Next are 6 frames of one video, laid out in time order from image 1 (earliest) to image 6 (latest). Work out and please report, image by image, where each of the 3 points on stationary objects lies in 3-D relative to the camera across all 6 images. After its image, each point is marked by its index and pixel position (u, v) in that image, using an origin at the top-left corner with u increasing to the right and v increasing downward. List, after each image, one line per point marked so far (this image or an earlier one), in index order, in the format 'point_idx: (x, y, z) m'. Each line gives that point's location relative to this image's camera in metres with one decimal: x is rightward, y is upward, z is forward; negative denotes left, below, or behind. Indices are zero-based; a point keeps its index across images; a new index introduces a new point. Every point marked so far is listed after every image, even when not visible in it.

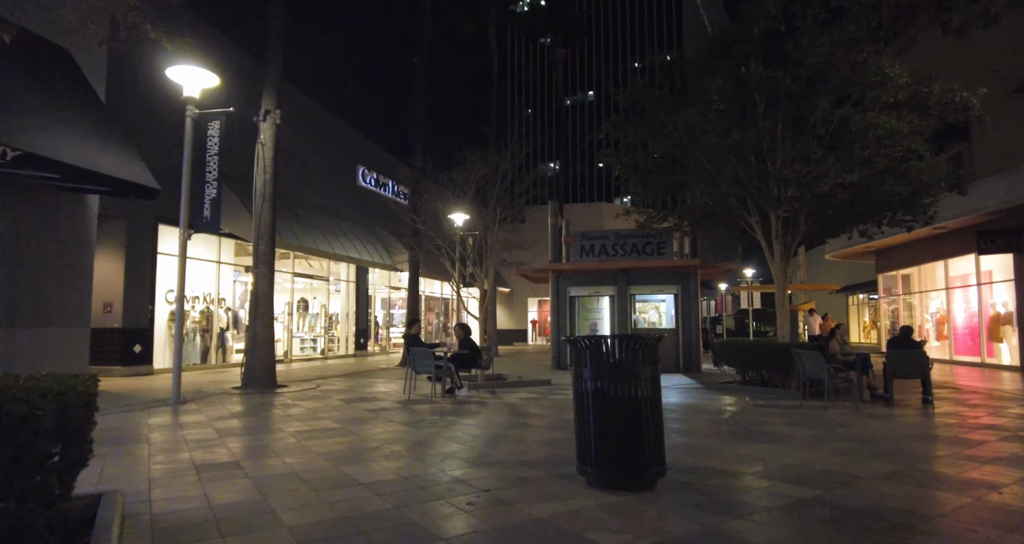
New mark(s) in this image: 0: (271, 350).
0: (-5.3, -1.7, +12.1) m
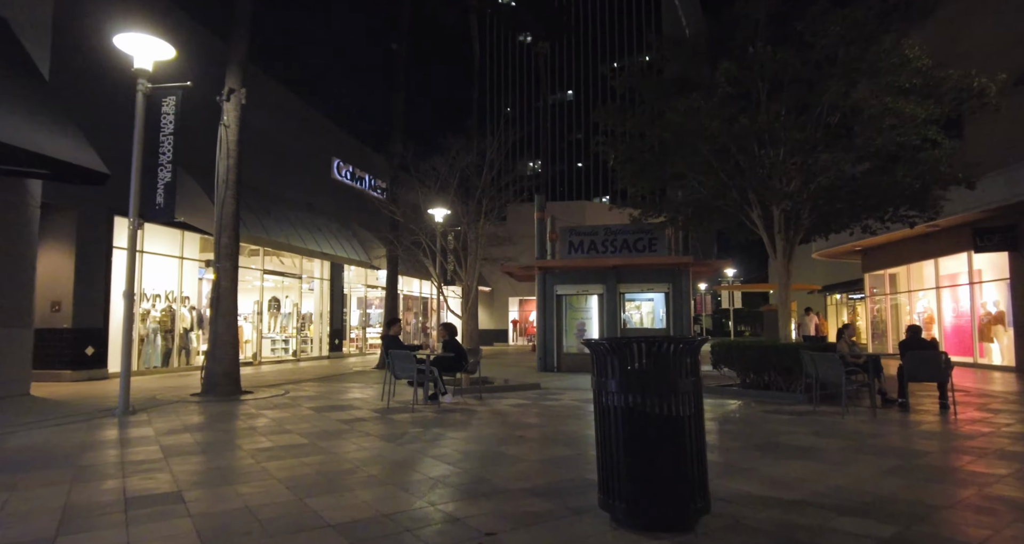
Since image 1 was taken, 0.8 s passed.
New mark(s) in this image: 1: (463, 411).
0: (-5.5, -1.6, +11.0) m
1: (-0.8, -2.3, +9.3) m
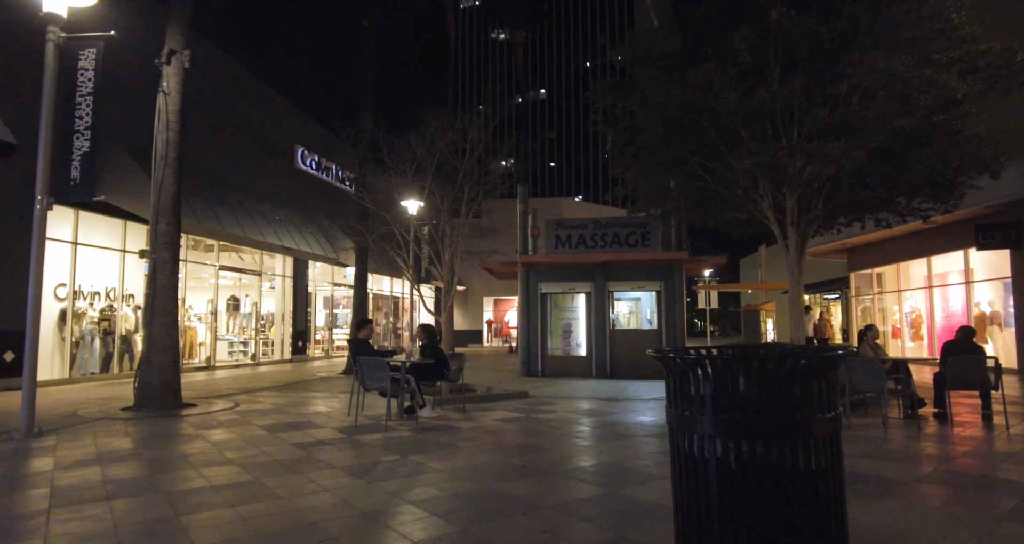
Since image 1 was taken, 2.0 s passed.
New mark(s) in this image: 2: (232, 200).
0: (-5.7, -1.5, +9.4) m
1: (-0.9, -2.2, +7.9) m
2: (-9.1, +2.3, +17.9) m
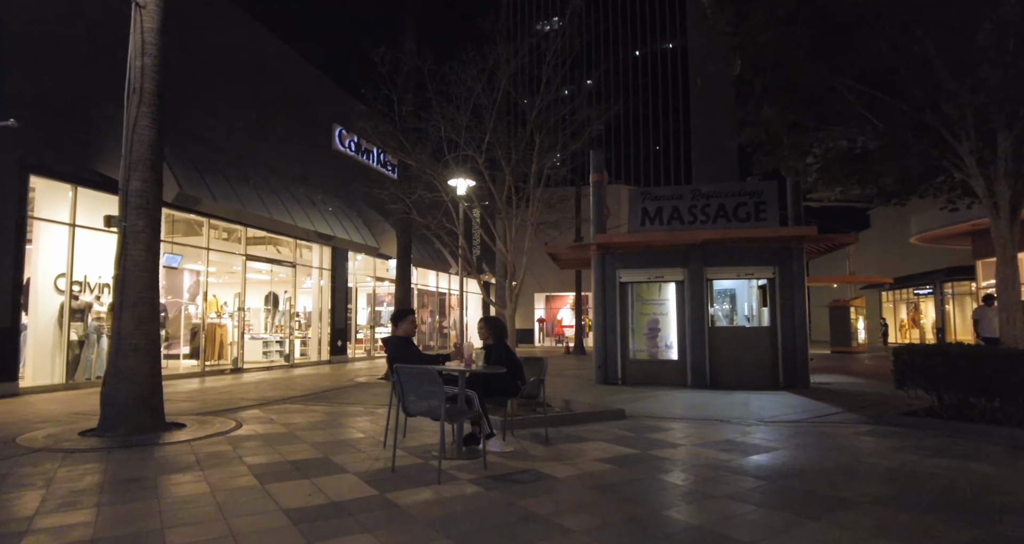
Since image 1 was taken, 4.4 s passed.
0: (-4.5, -1.2, +6.9) m
1: (+0.2, -1.9, +5.1) m
2: (-7.2, +2.6, +15.7) m
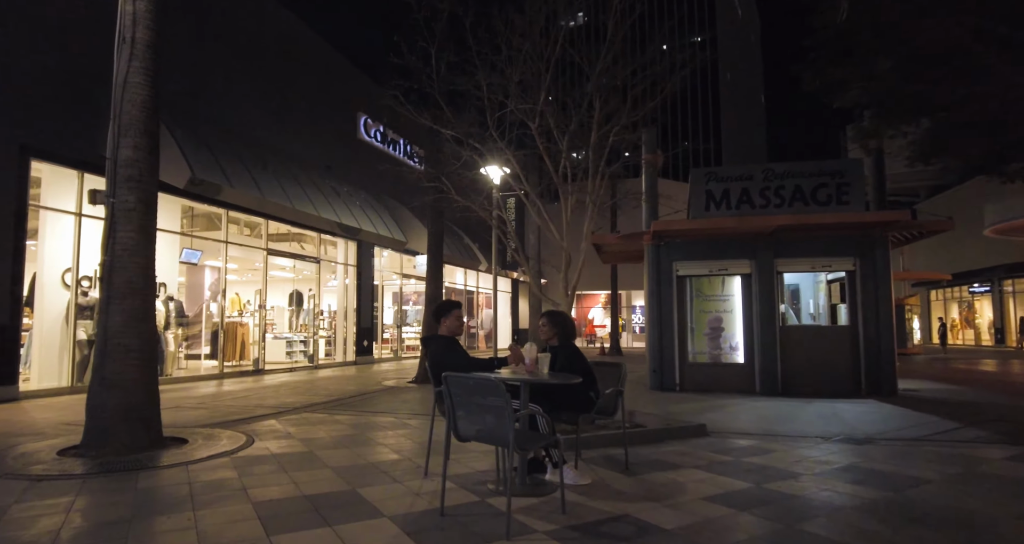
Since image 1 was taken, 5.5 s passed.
0: (-3.8, -1.0, +5.7) m
1: (+0.8, -1.7, +3.7) m
2: (-6.2, +2.8, +14.7) m
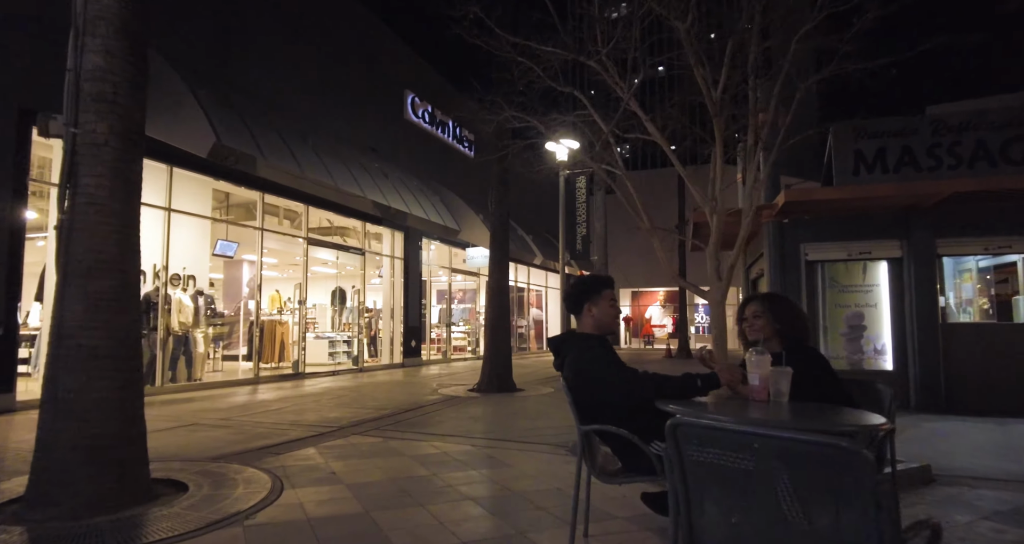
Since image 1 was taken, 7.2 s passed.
0: (-2.7, -0.8, +3.8) m
1: (+1.8, -1.4, +1.5) m
2: (-4.5, +3.0, +12.9) m
